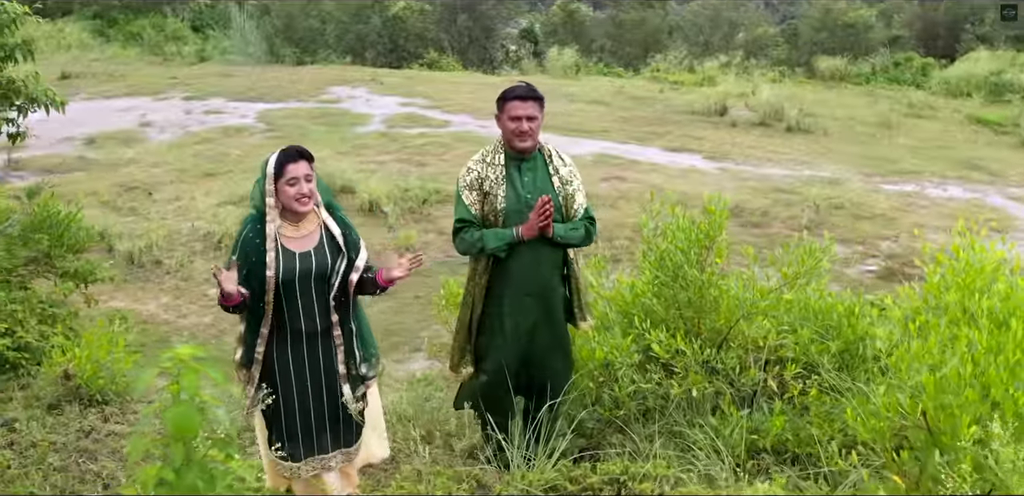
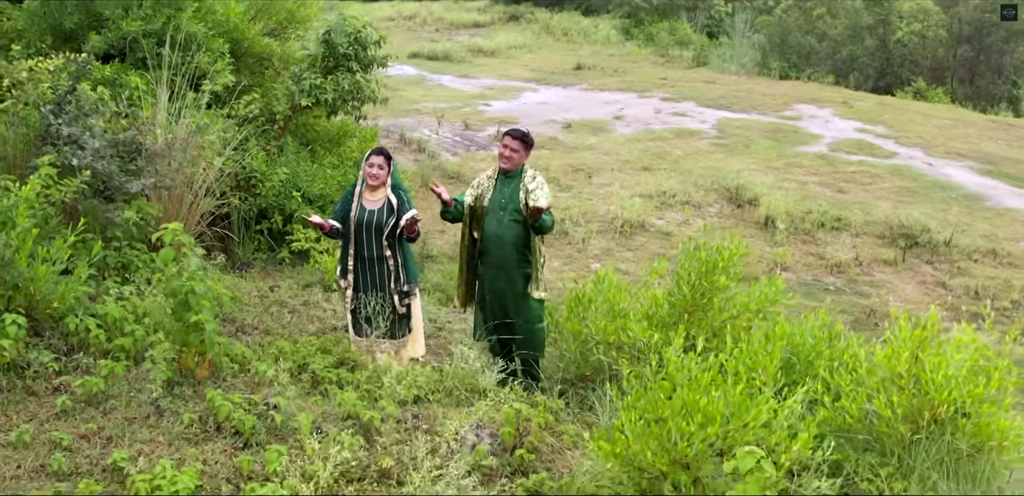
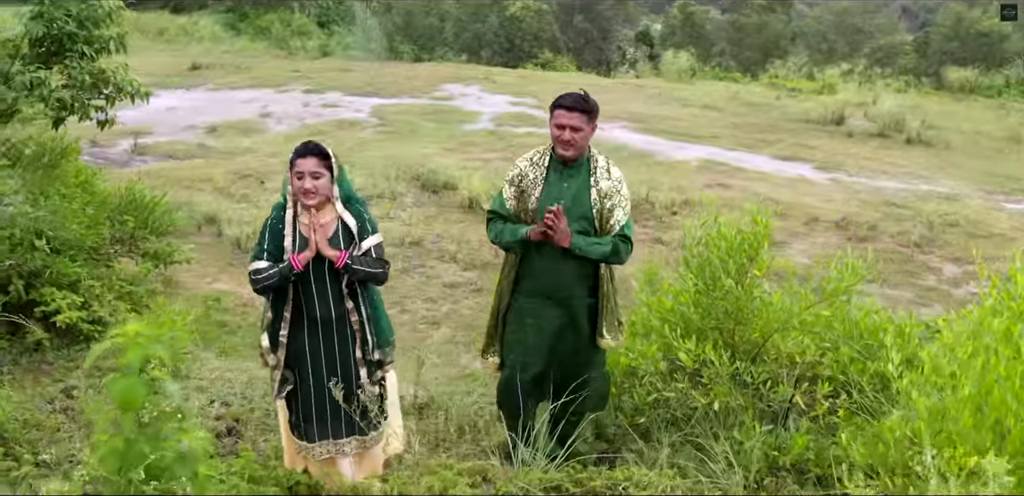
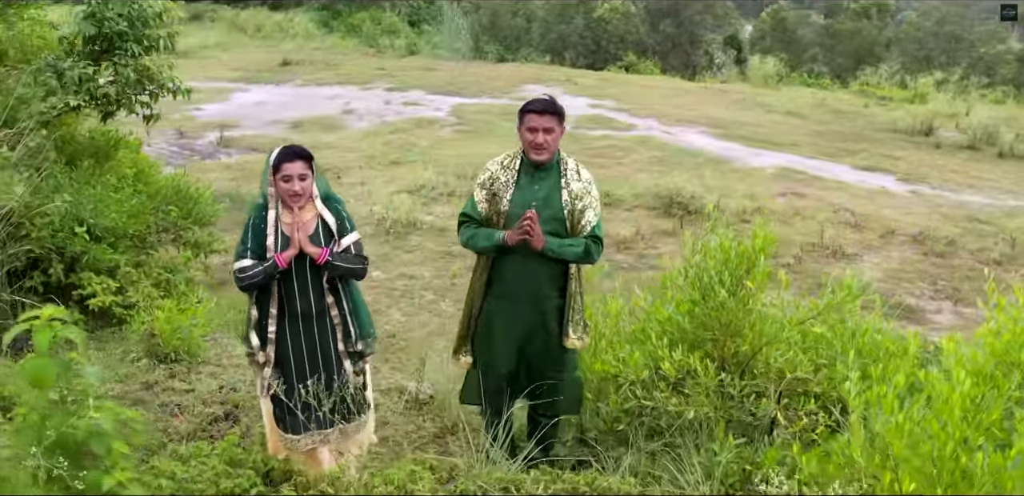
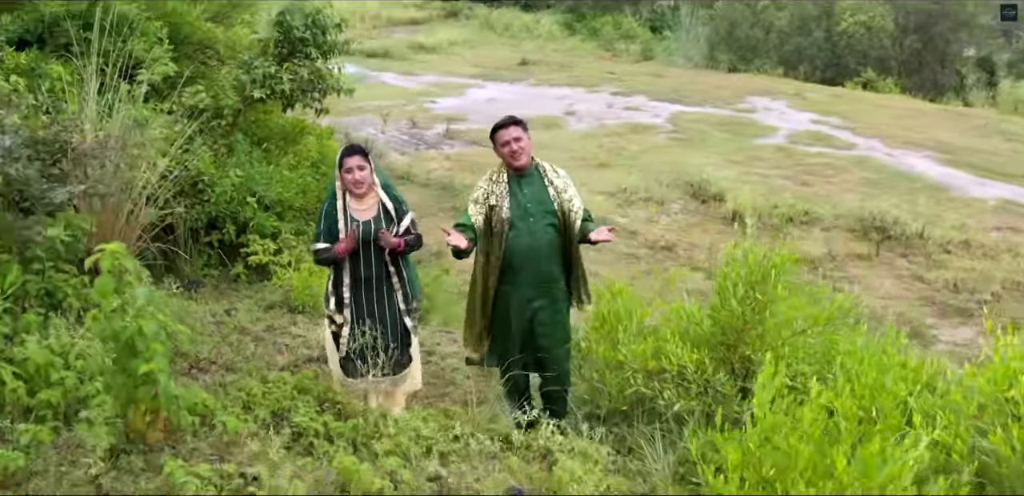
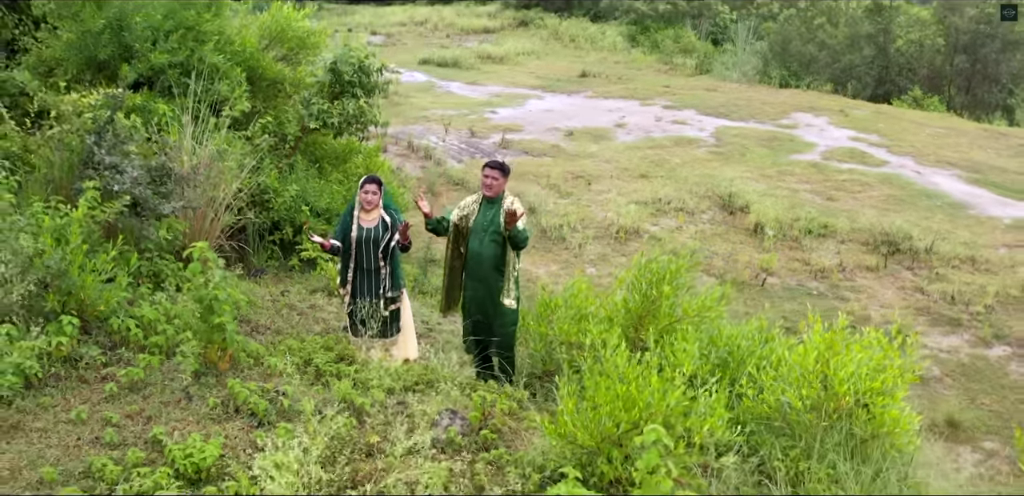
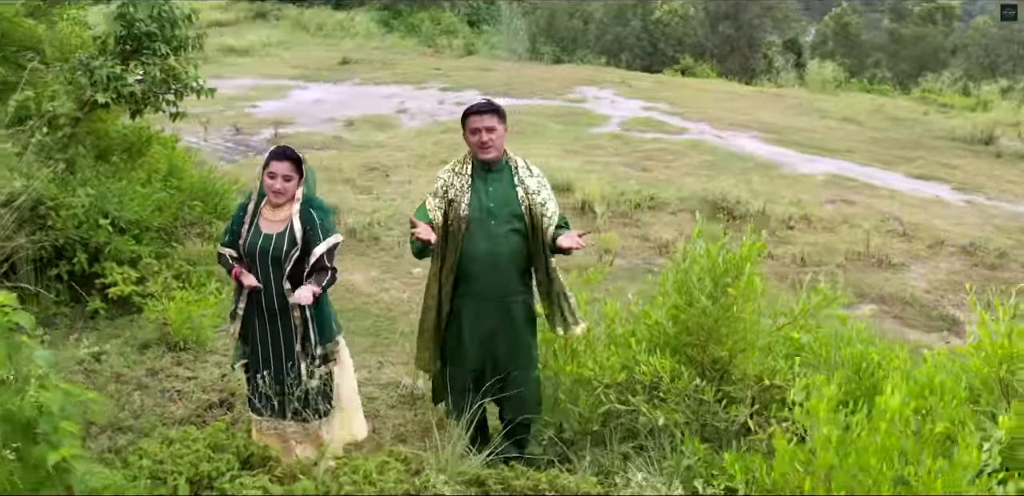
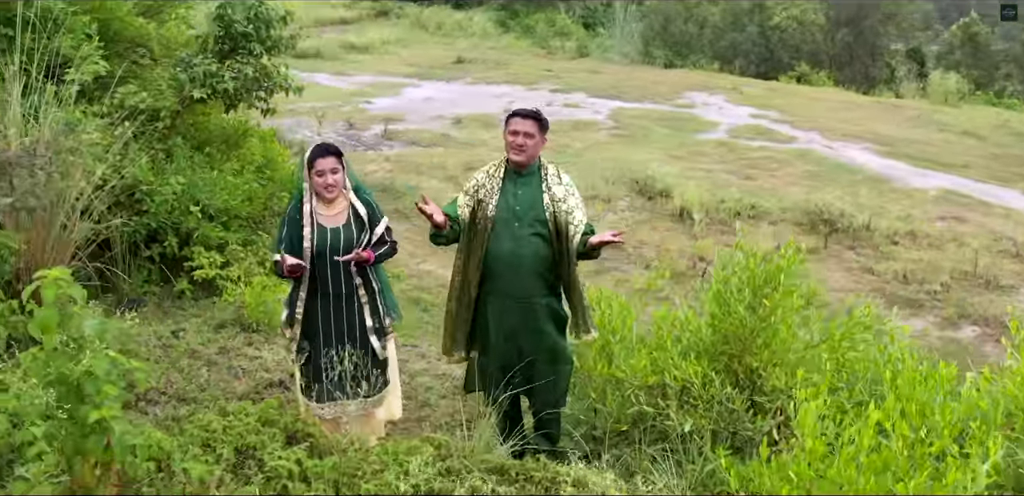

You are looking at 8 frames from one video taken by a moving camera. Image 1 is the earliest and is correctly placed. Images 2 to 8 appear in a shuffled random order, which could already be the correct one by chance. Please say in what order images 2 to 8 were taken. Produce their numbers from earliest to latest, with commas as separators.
3, 4, 7, 8, 5, 2, 6
